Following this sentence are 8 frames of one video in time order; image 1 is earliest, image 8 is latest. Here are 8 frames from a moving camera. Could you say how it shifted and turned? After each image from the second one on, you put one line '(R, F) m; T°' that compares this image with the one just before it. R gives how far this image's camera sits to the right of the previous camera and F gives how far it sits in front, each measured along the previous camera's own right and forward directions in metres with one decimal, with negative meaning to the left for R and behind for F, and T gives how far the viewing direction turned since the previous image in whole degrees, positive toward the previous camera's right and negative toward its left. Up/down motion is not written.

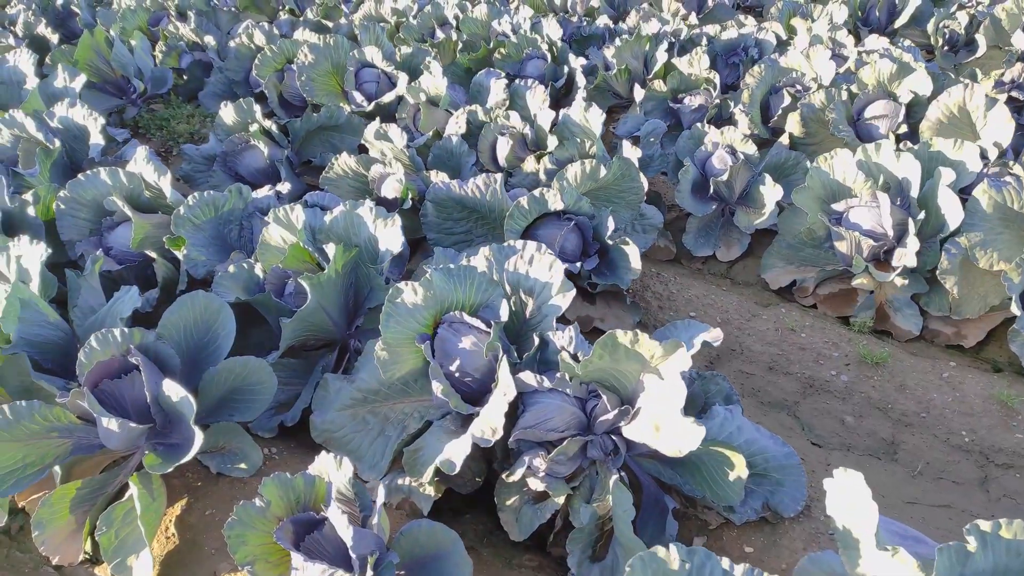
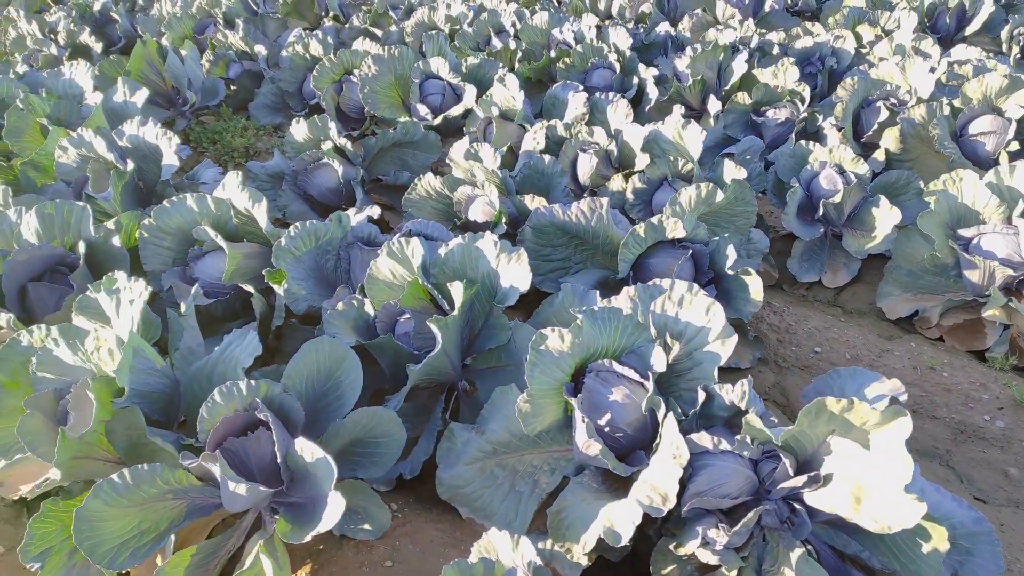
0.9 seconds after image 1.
(-0.3, +0.2) m; 0°
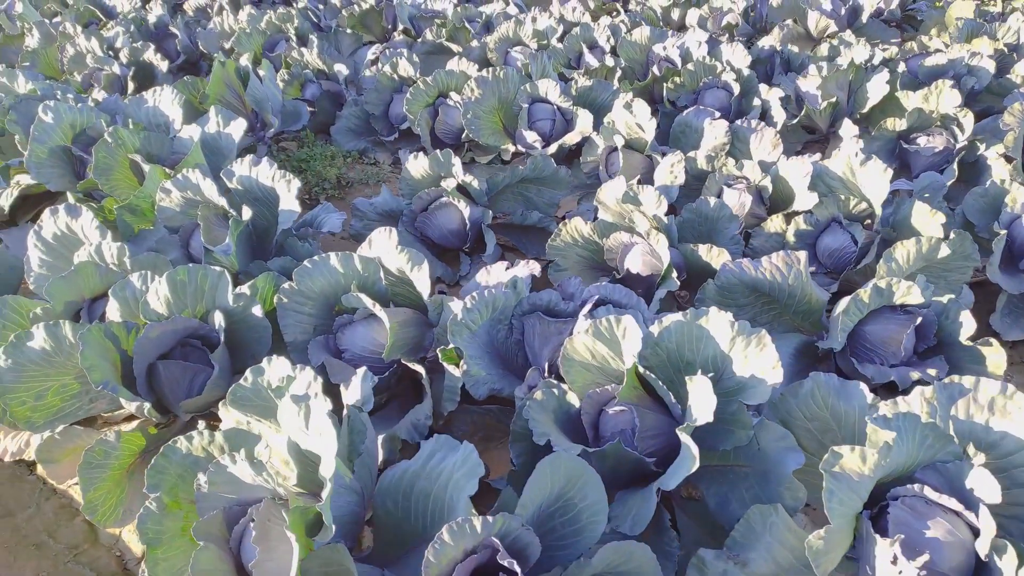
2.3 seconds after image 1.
(-0.5, +0.4) m; -1°
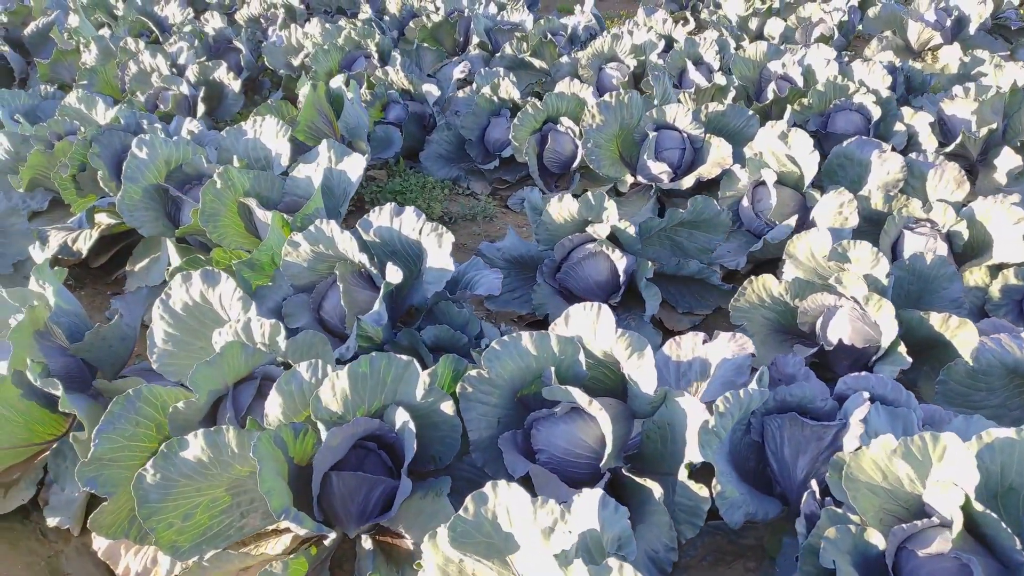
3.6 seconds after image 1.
(-0.5, +0.4) m; 0°
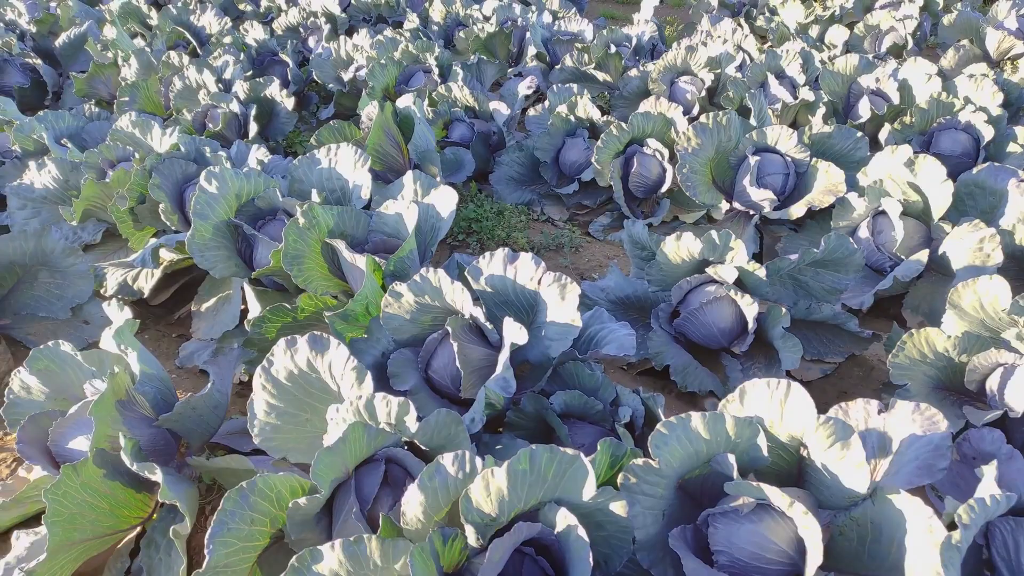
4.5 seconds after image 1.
(-0.3, +0.3) m; 0°
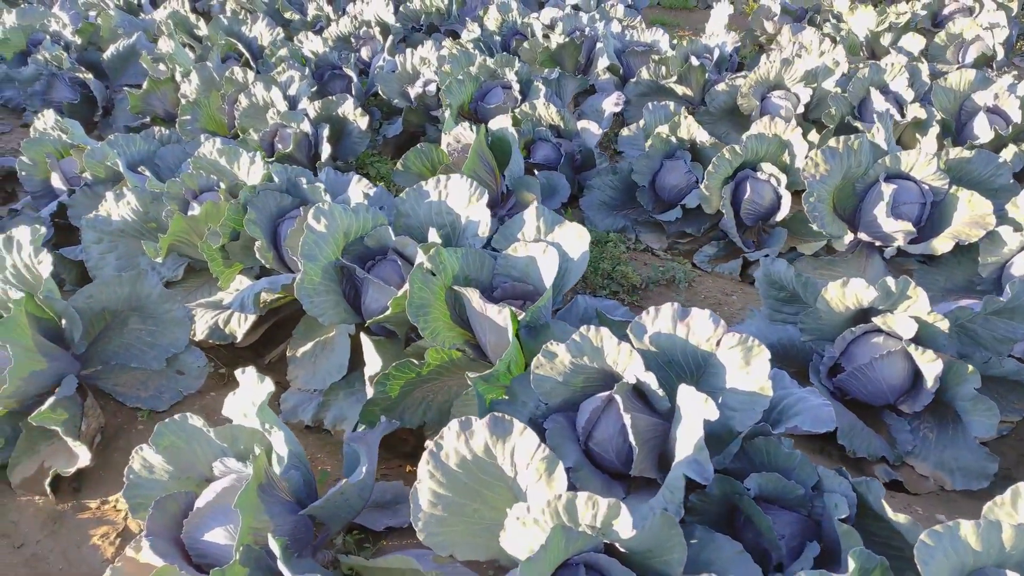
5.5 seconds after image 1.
(-0.4, +0.3) m; 0°
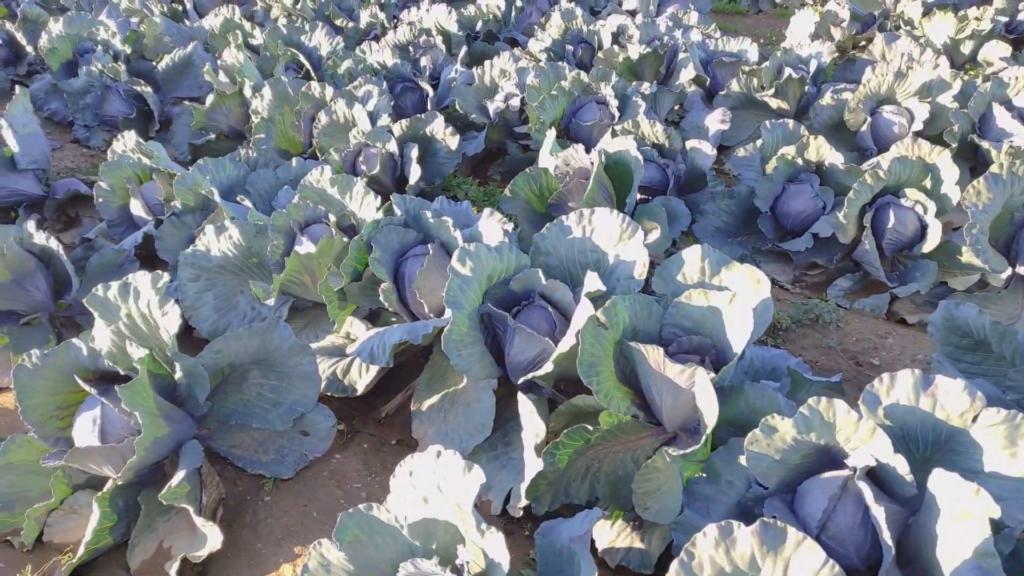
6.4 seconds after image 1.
(-0.4, +0.3) m; 0°
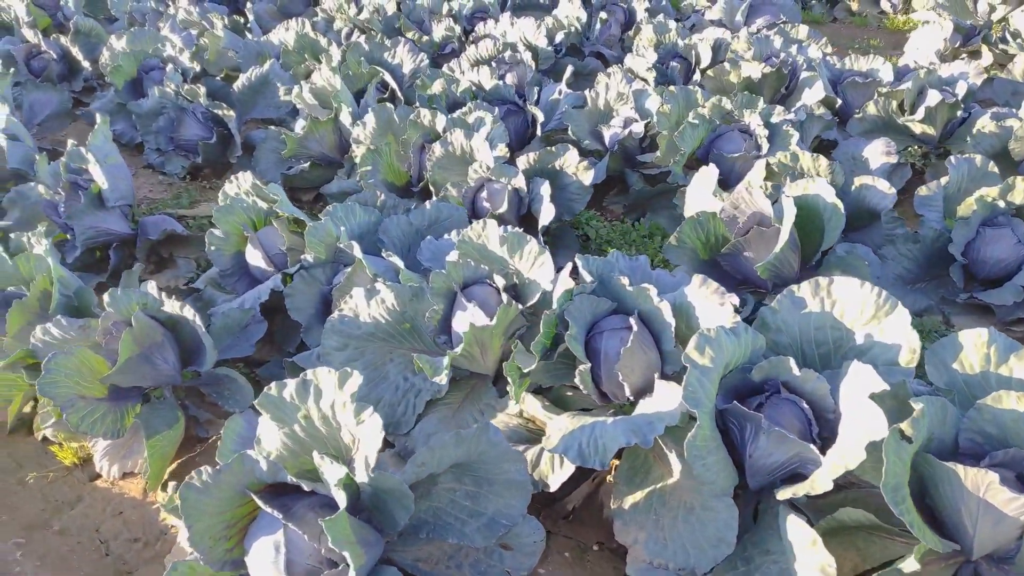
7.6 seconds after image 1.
(-0.6, +0.4) m; -1°
